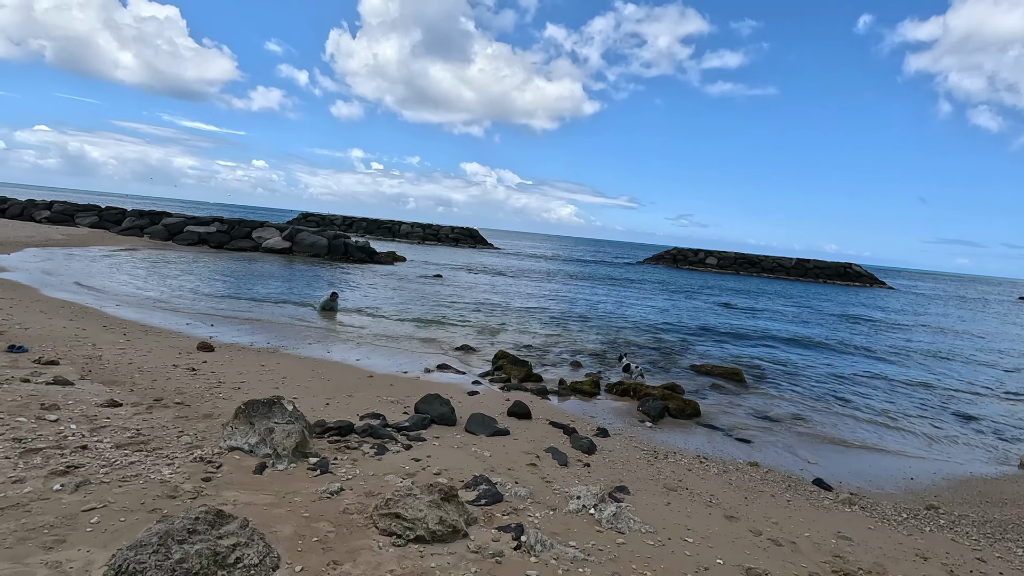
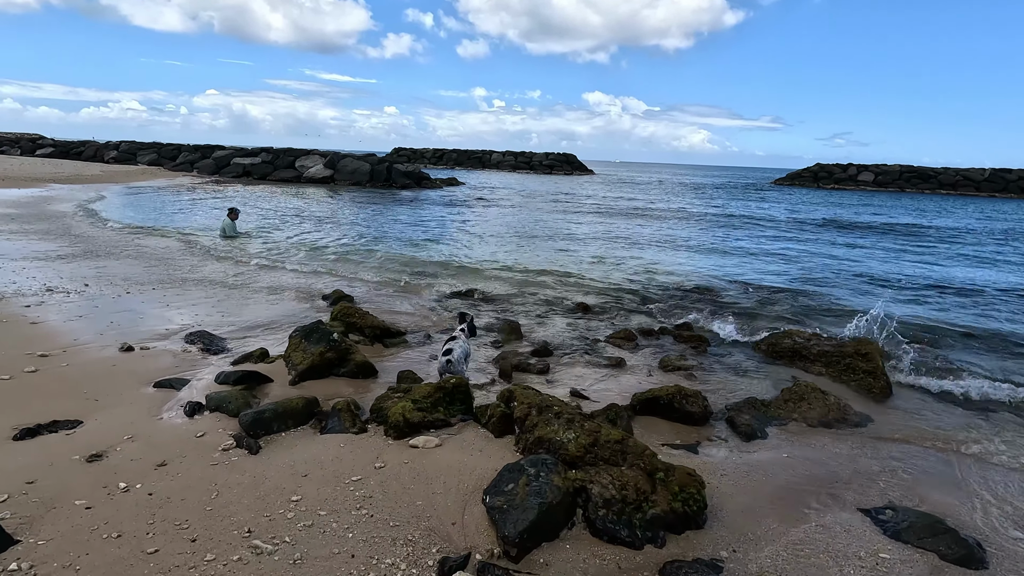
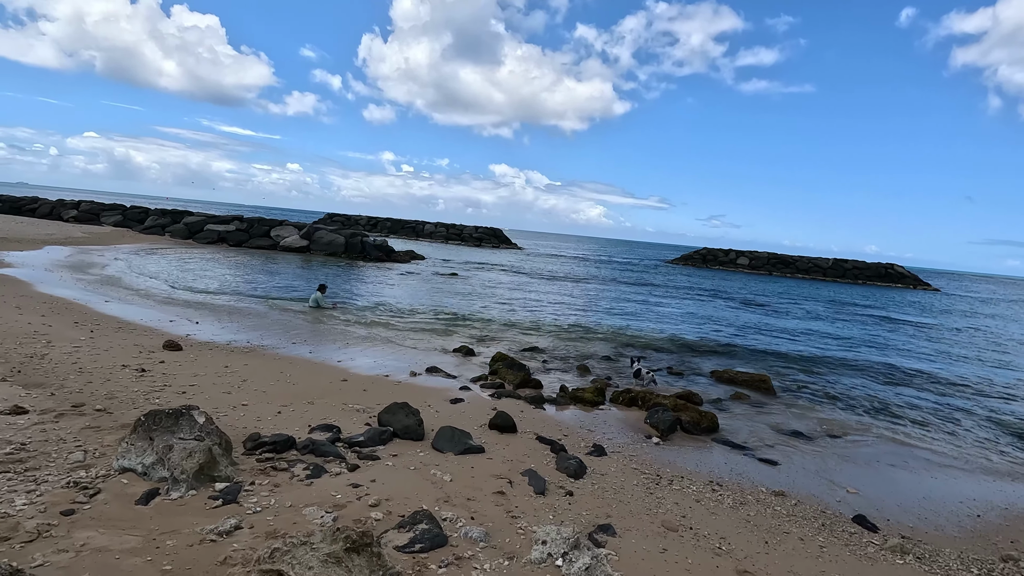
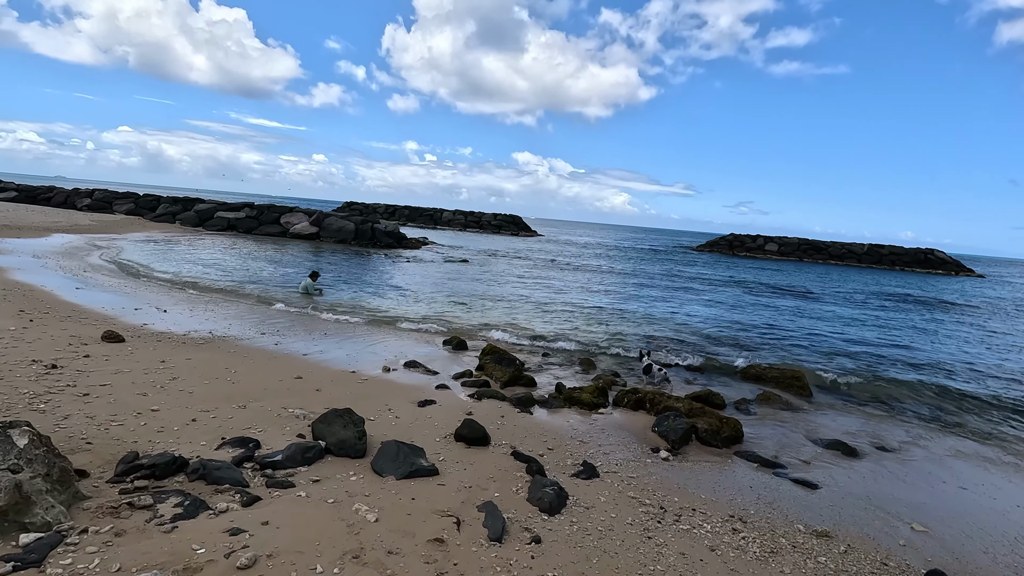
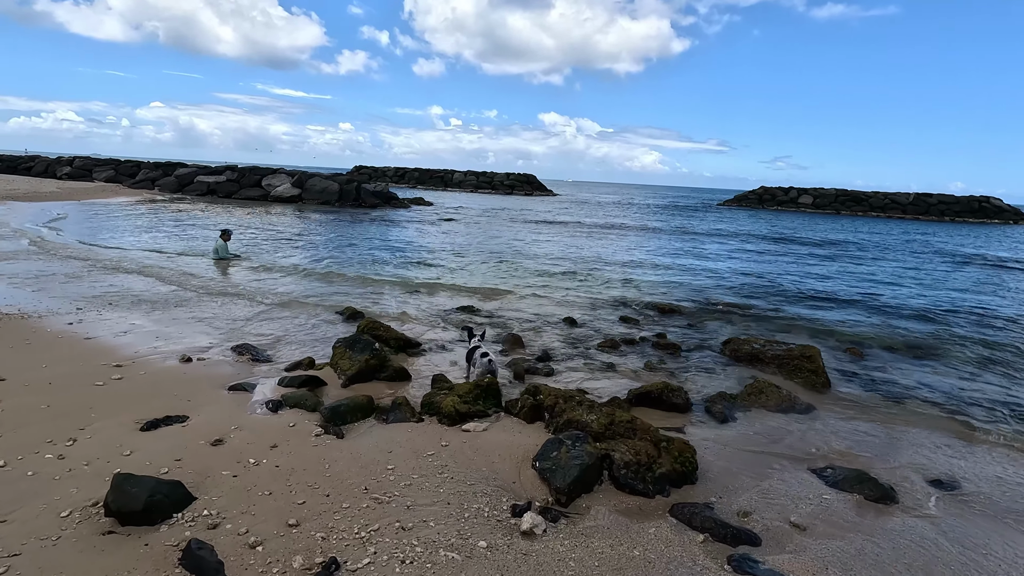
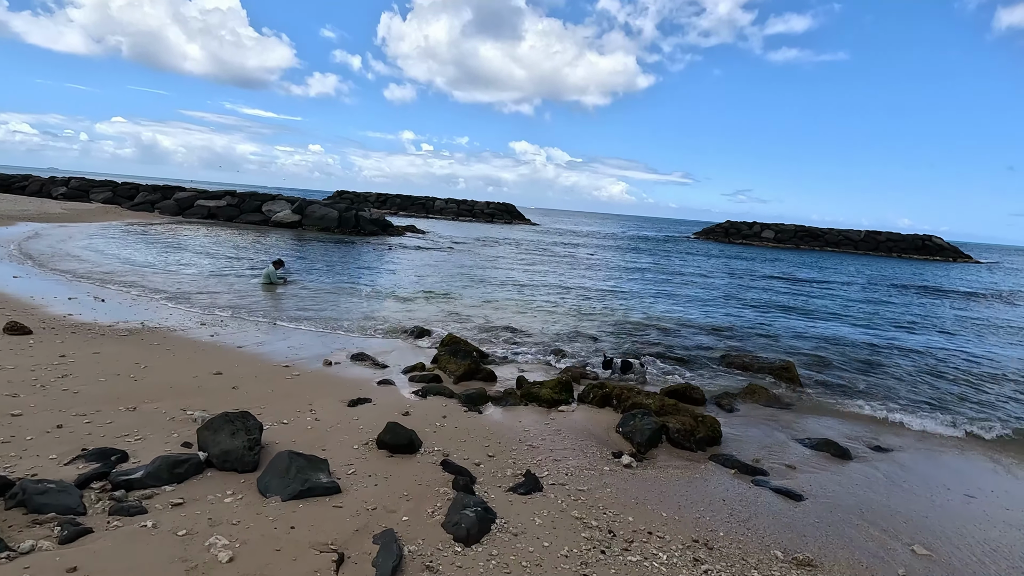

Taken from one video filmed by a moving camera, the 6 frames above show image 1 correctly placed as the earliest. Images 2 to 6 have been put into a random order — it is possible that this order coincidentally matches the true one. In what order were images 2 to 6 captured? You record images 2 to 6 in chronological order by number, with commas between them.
3, 4, 6, 5, 2
